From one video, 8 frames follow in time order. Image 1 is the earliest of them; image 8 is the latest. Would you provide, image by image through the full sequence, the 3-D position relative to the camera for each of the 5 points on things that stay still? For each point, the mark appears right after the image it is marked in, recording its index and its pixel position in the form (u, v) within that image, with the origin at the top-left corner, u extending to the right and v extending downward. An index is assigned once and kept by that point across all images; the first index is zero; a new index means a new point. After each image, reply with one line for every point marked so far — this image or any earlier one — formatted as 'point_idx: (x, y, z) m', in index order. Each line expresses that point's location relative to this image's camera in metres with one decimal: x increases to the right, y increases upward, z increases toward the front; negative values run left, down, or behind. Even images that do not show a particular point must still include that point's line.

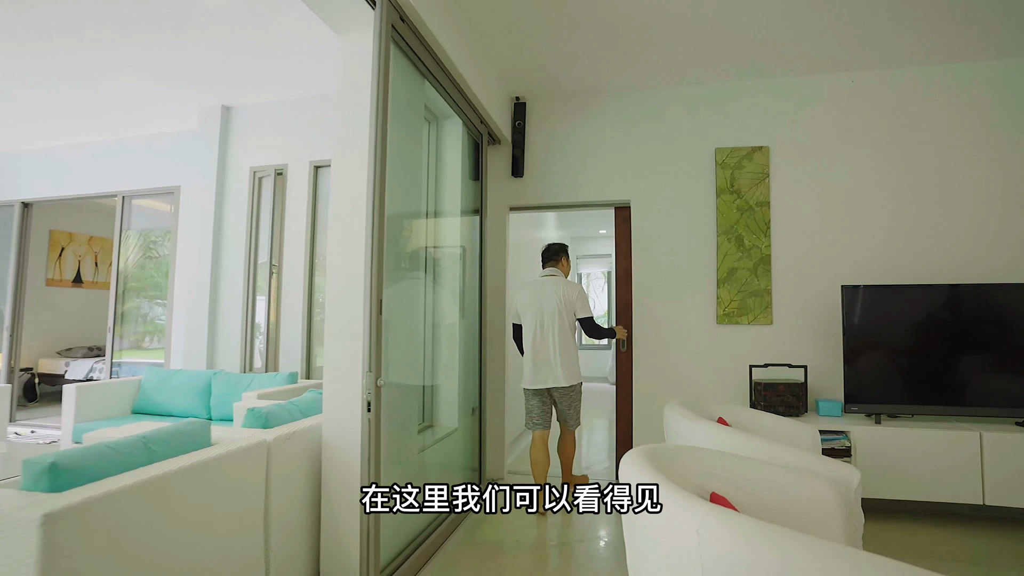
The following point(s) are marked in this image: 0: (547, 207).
0: (+0.3, +0.7, +4.0) m
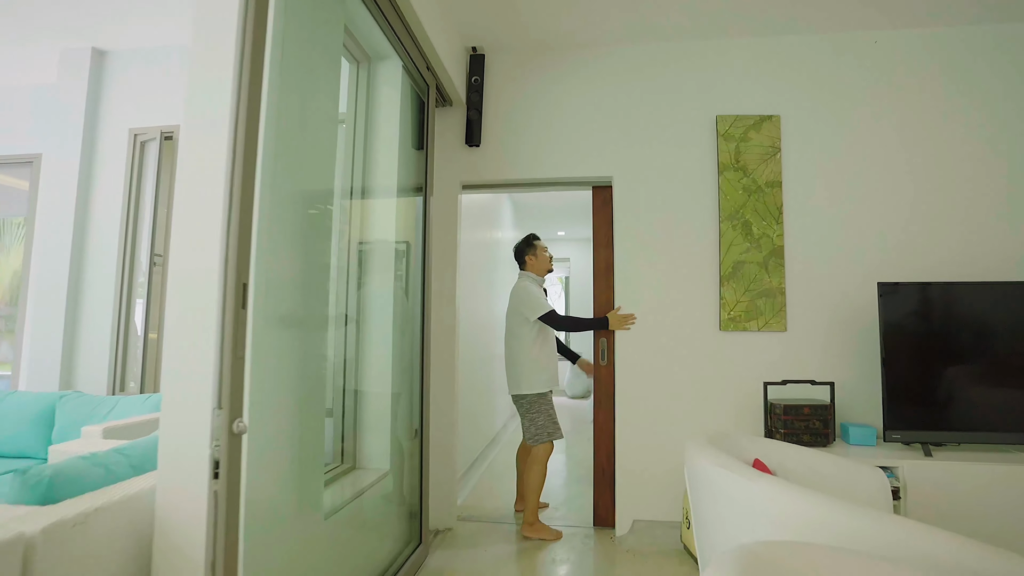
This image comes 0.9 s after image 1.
0: (0.0, +0.7, +3.2) m
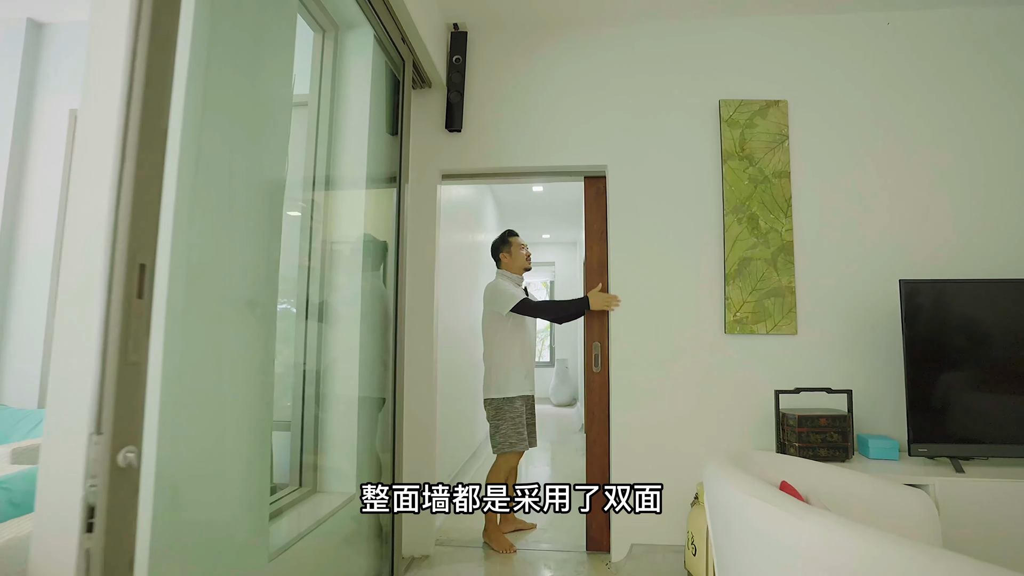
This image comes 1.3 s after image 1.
0: (-0.1, +0.7, +2.9) m
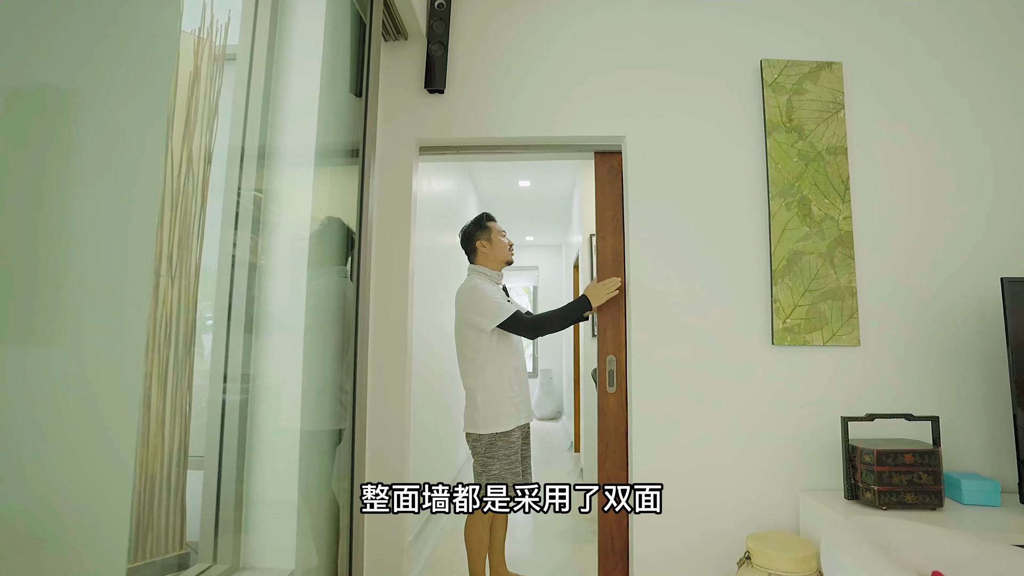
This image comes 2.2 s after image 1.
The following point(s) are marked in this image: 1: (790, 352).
0: (-0.1, +0.7, +2.4) m
1: (+1.2, -0.3, +2.1) m
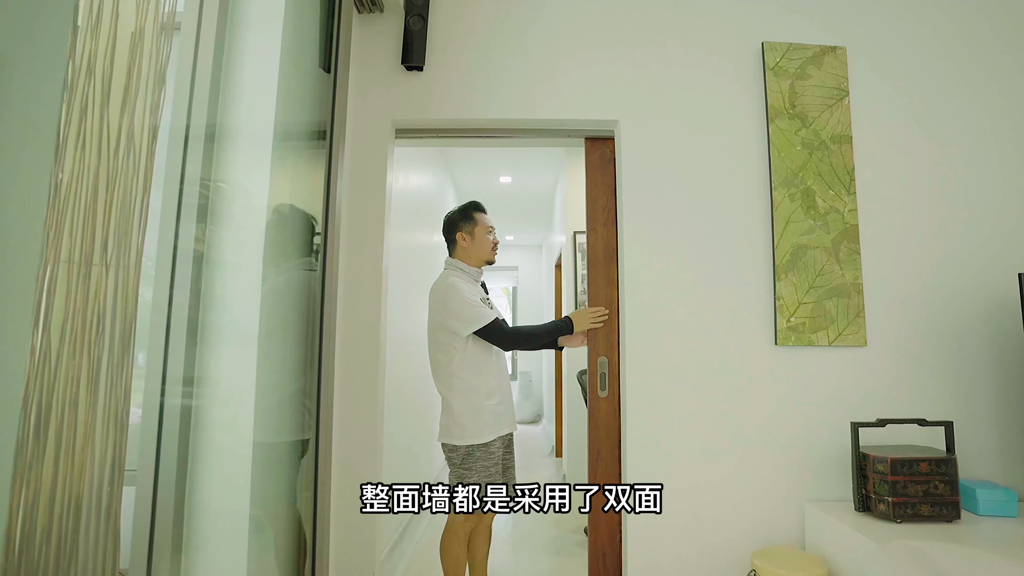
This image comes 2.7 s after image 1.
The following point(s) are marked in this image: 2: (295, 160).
0: (-0.2, +0.7, +2.2) m
1: (+1.1, -0.3, +2.0) m
2: (-0.7, +0.4, +1.7) m
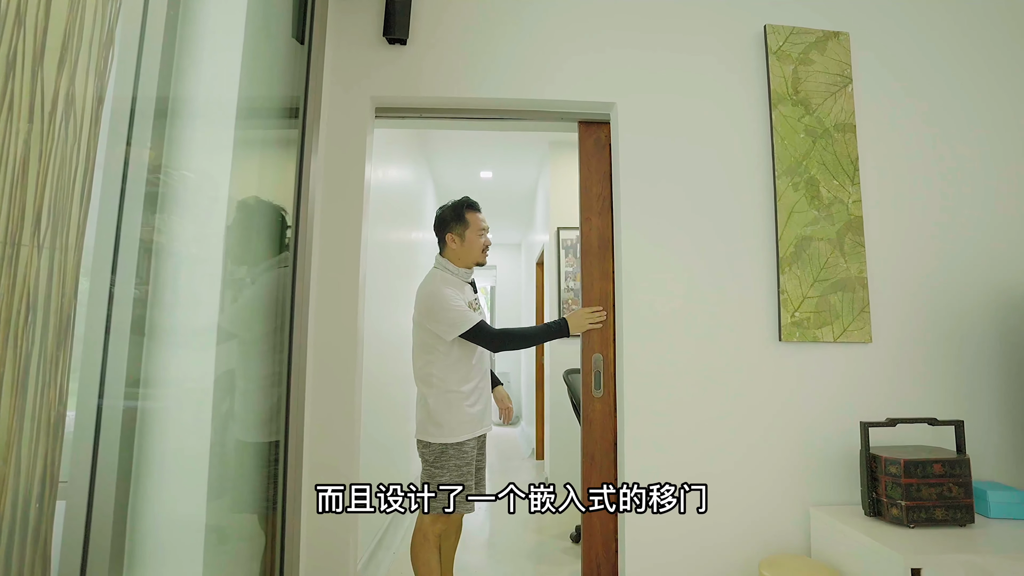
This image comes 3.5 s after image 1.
0: (-0.2, +0.7, +2.1) m
1: (+1.1, -0.2, +1.9) m
2: (-0.7, +0.5, +1.5) m
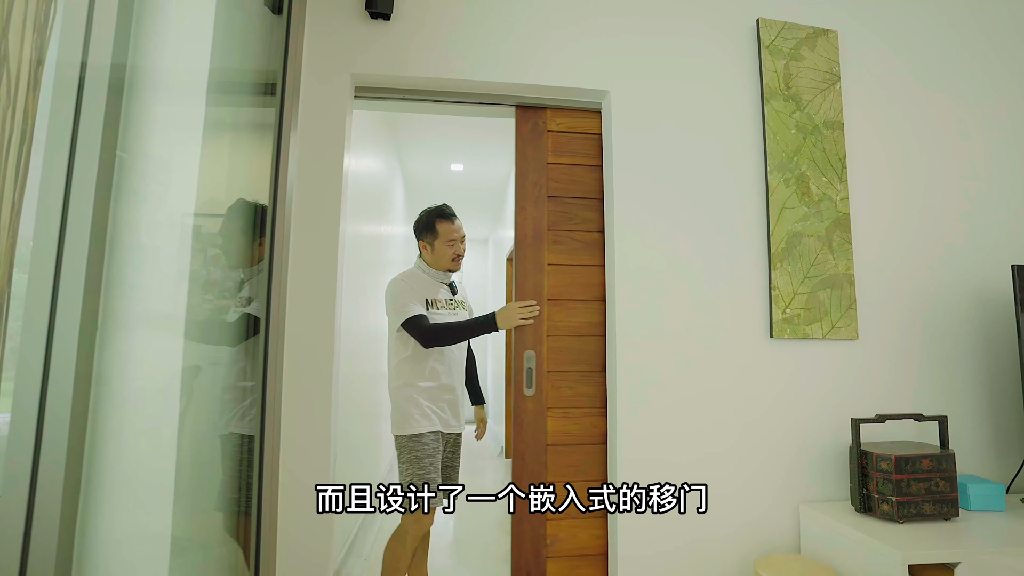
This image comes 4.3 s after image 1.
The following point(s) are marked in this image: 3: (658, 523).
0: (-0.3, +0.8, +1.9) m
1: (+1.0, -0.2, +1.9) m
2: (-0.7, +0.5, +1.3) m
3: (+0.5, -0.8, +1.7) m
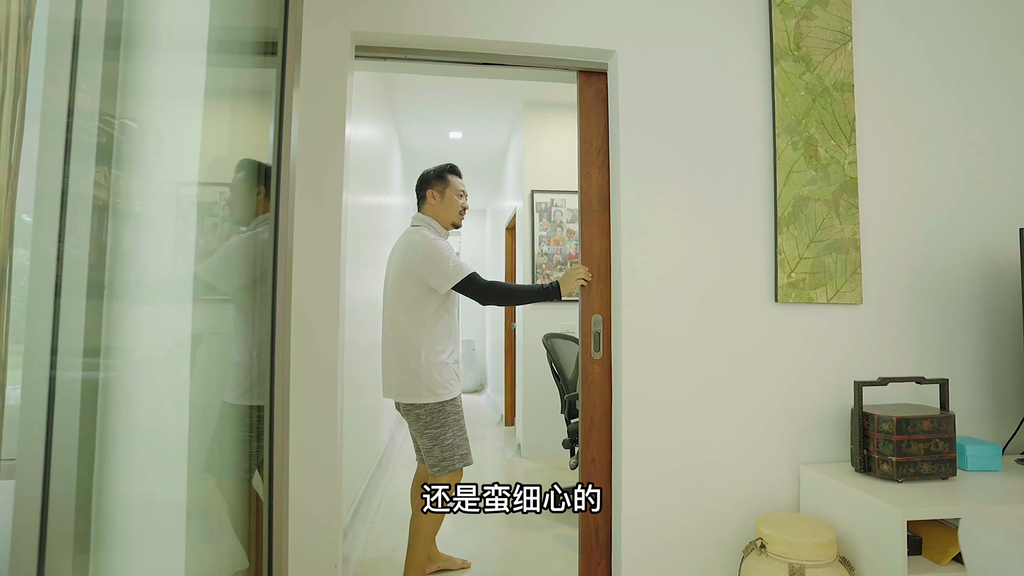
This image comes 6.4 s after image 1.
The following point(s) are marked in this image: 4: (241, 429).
0: (-0.3, +0.9, +1.9) m
1: (+1.0, -0.1, +1.9) m
2: (-0.7, +0.6, +1.3) m
3: (+0.5, -0.7, +1.8) m
4: (-0.7, -0.3, +1.4) m
